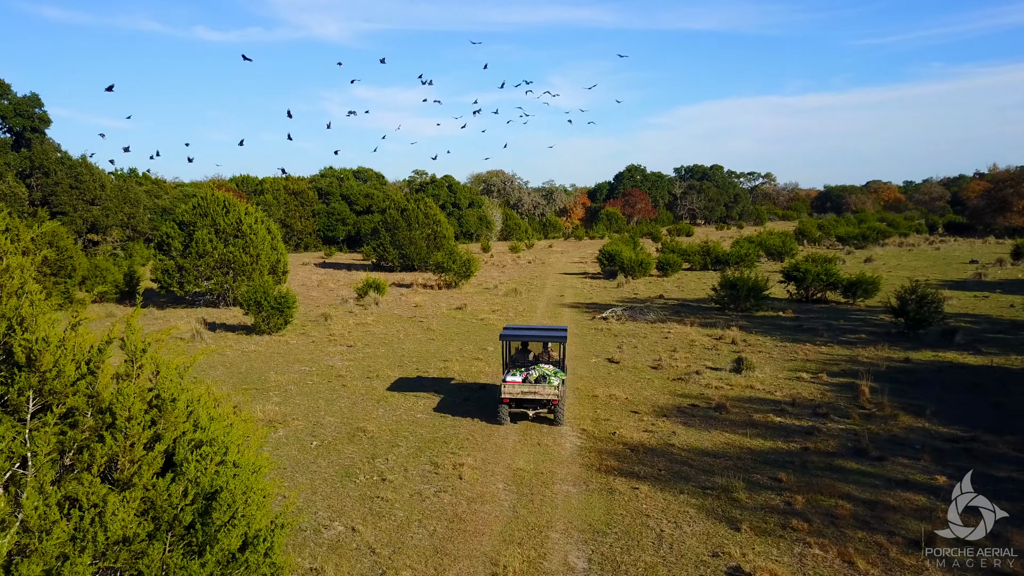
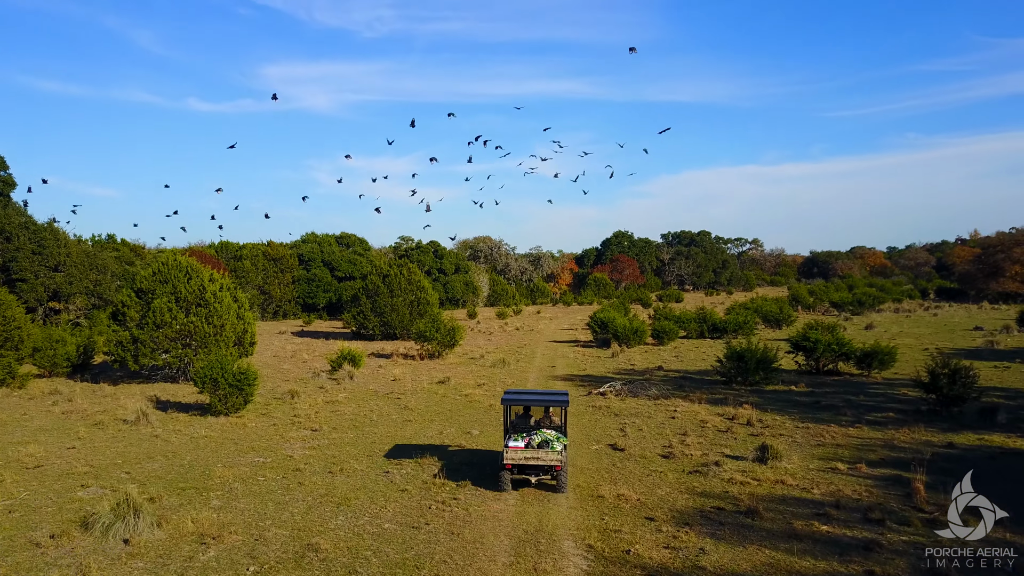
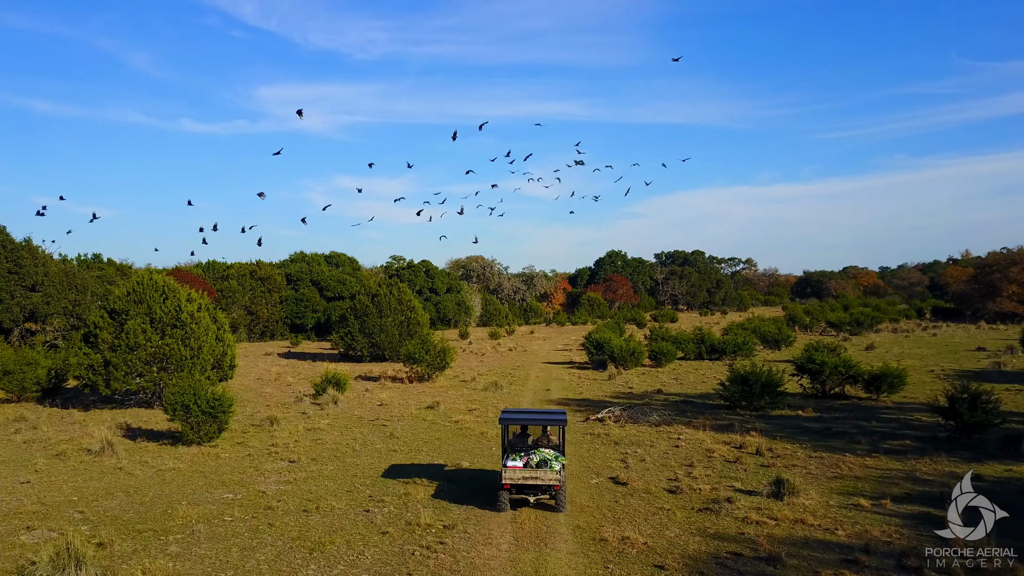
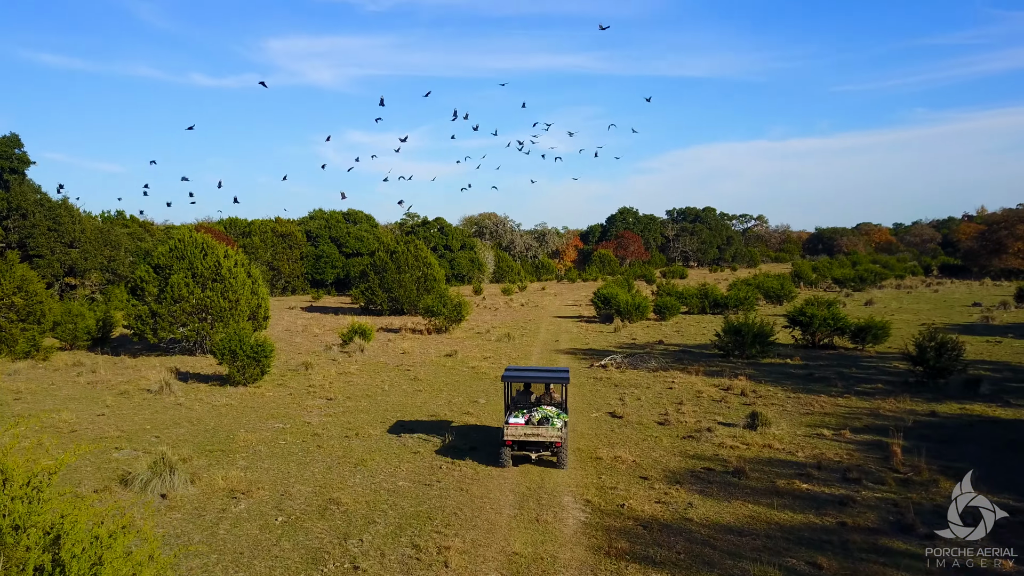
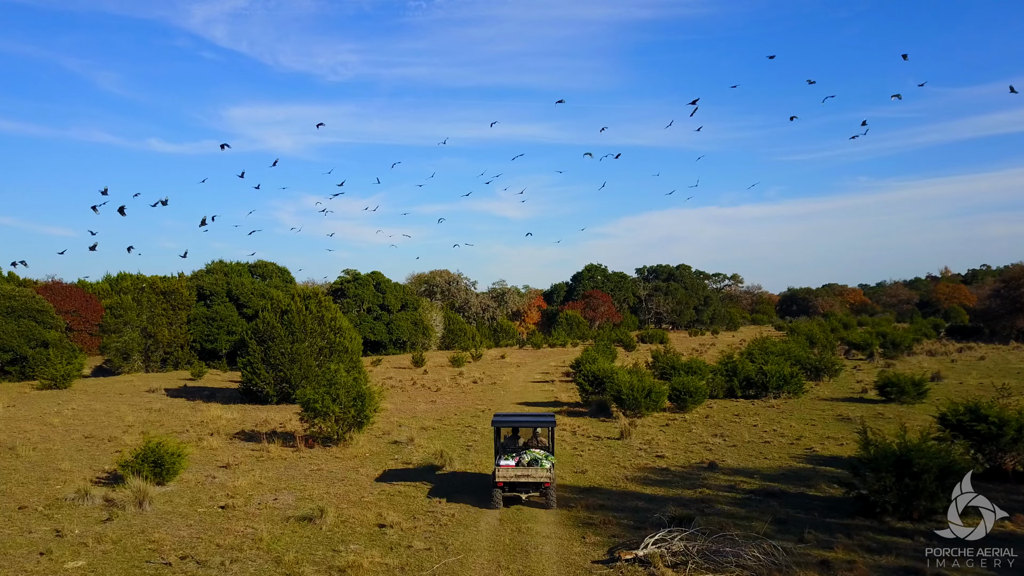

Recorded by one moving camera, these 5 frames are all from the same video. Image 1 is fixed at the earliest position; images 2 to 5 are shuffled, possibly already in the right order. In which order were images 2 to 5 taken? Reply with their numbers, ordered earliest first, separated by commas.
4, 2, 3, 5
